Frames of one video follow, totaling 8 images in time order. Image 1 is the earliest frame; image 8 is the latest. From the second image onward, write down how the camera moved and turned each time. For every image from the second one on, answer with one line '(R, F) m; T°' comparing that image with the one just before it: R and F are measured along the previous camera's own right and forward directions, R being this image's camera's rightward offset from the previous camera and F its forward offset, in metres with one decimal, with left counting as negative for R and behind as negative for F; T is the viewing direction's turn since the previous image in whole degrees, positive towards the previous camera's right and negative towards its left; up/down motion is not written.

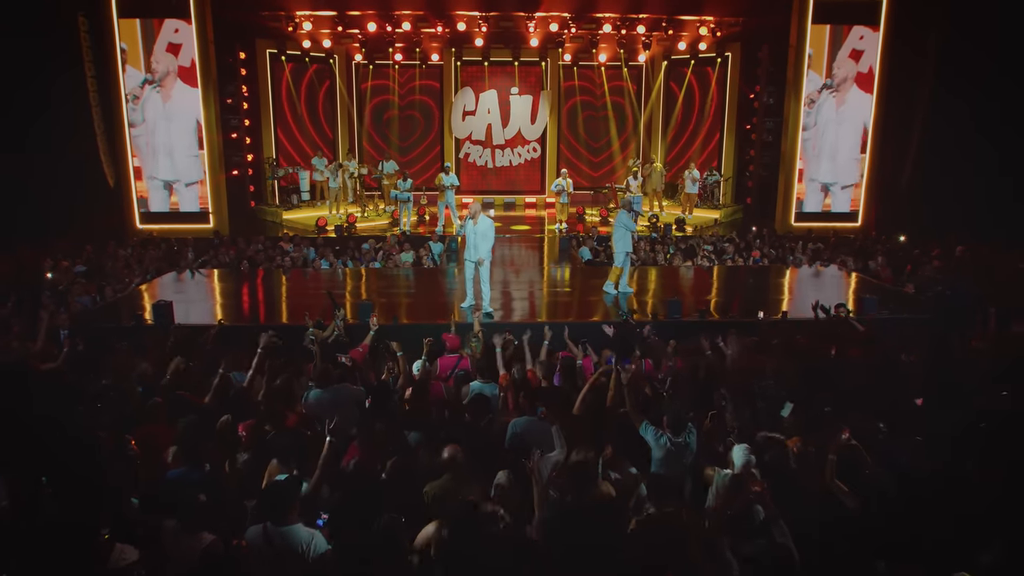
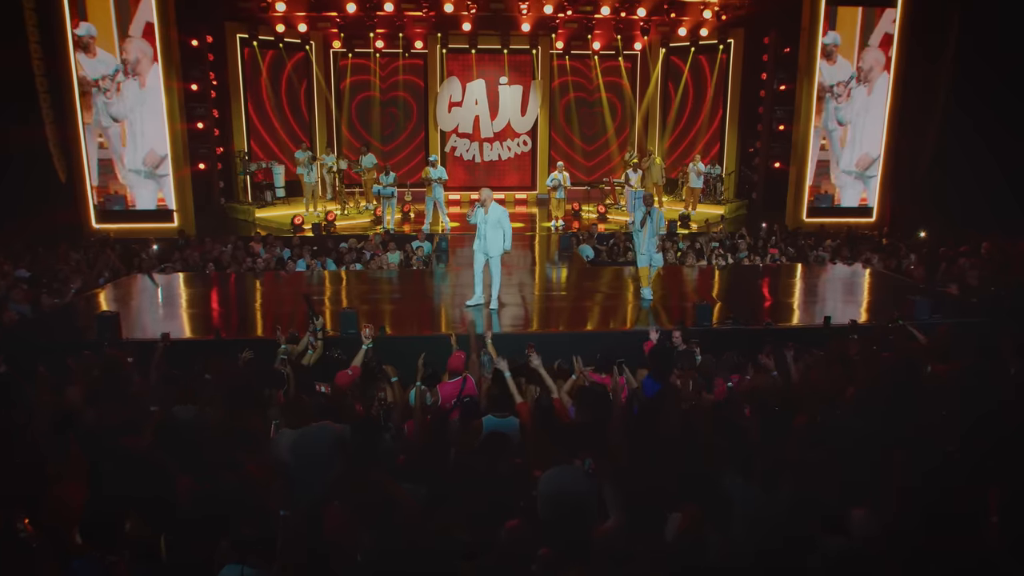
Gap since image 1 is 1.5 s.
(-0.3, +1.3) m; +2°
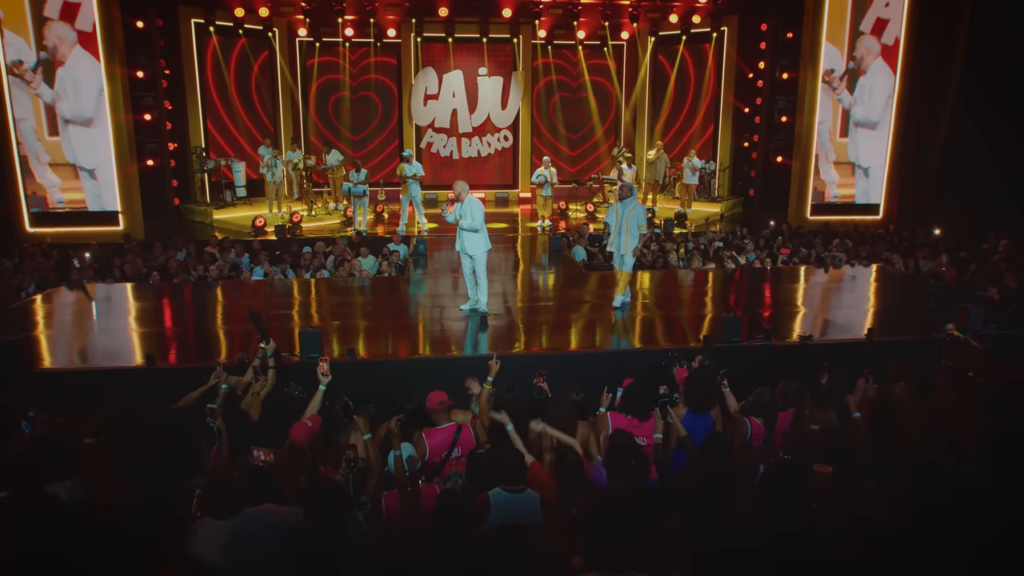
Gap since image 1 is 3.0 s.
(-0.2, +1.3) m; +2°
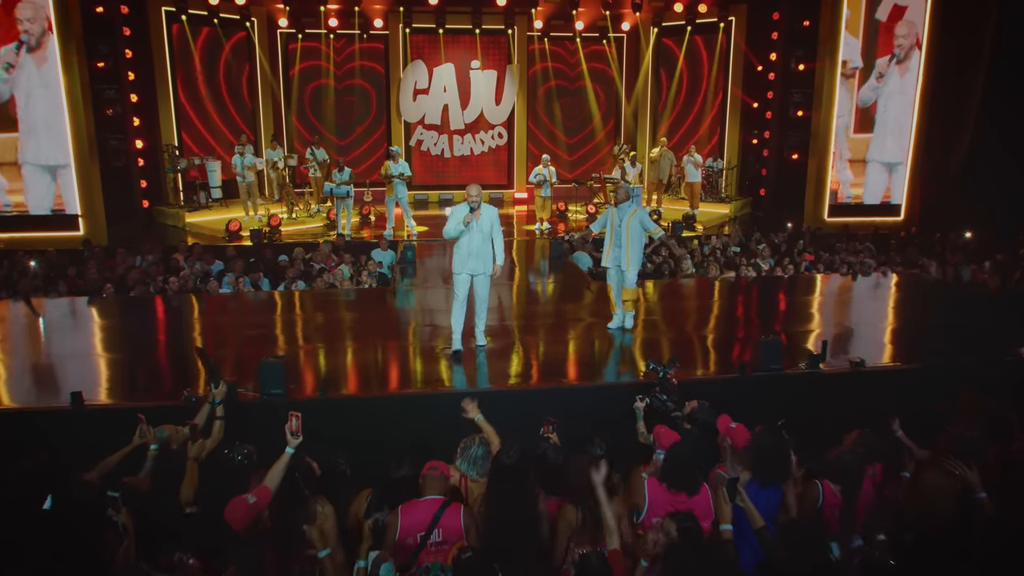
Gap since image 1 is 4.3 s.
(-0.1, +1.1) m; +1°
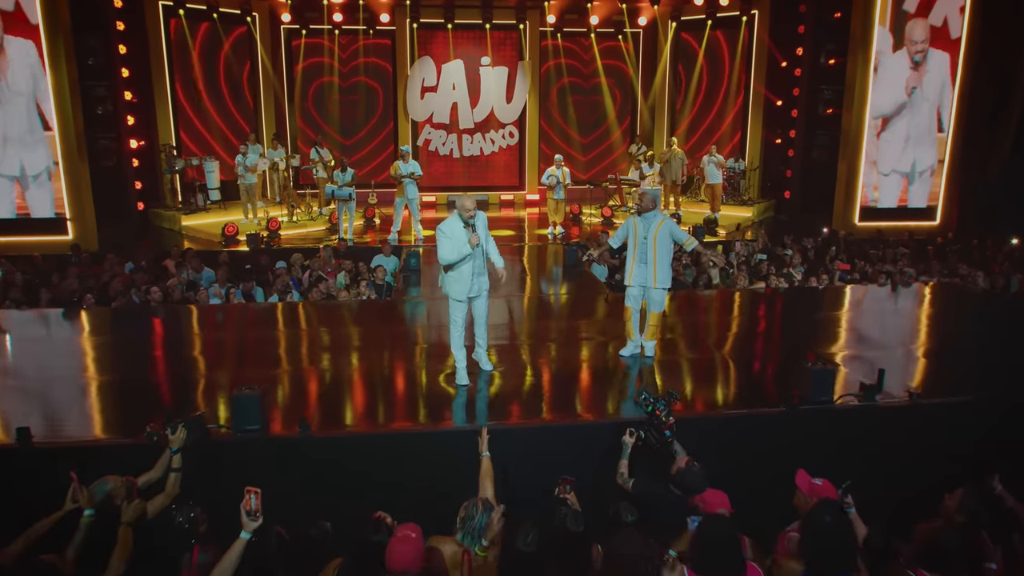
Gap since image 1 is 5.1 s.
(0.0, +0.7) m; -1°
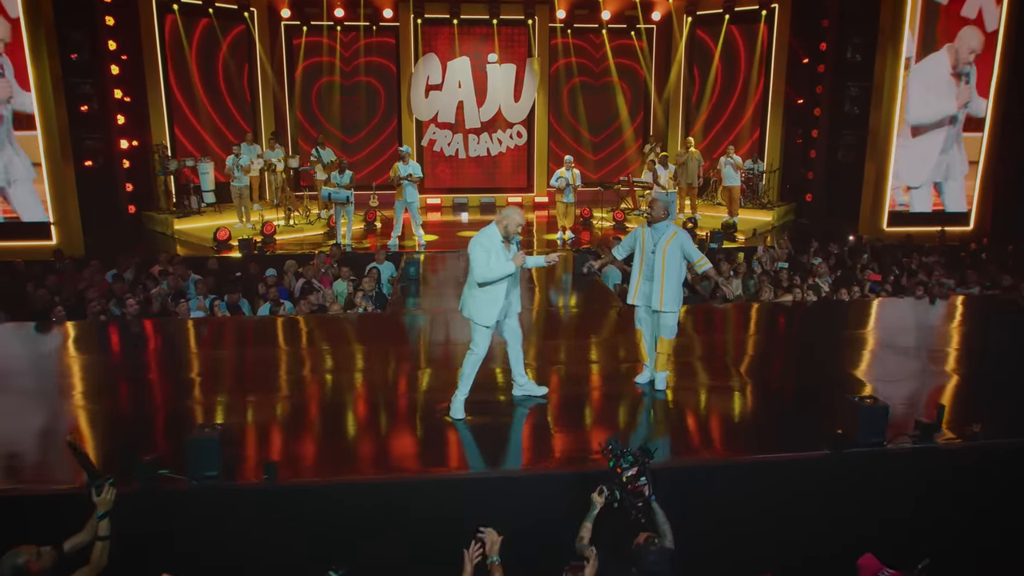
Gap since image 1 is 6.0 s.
(+0.1, +0.7) m; -1°
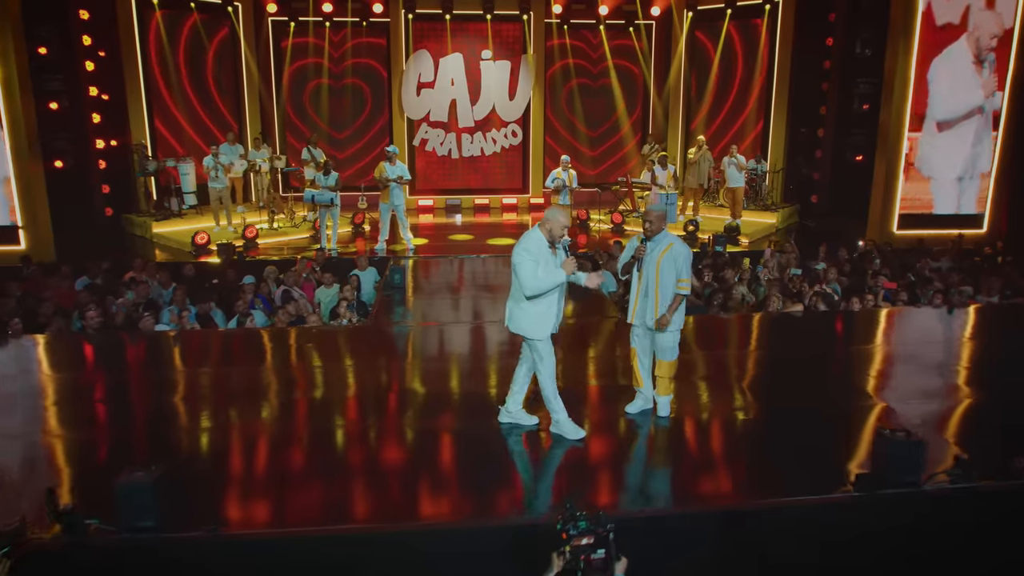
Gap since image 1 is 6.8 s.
(+0.1, +0.5) m; 0°
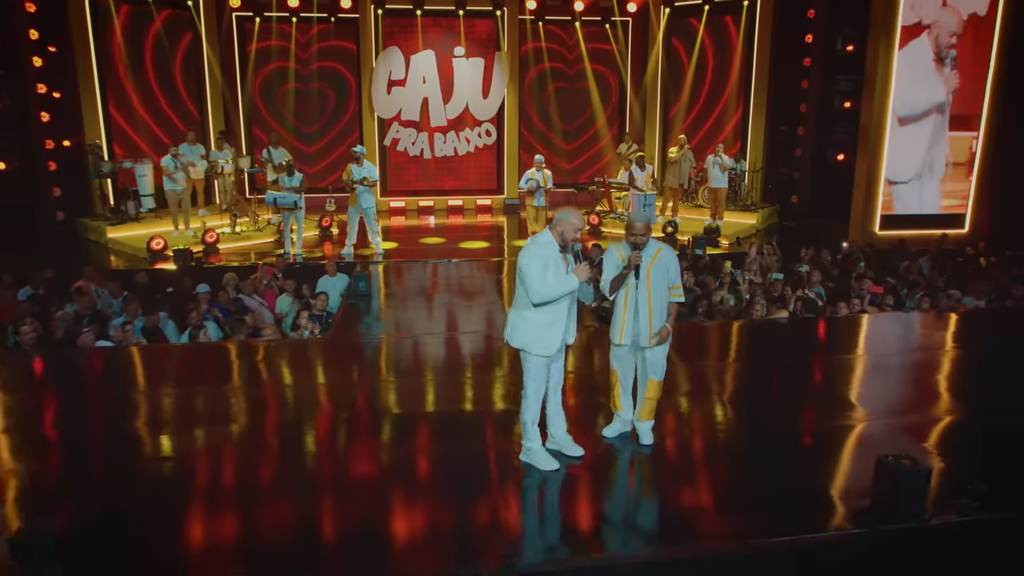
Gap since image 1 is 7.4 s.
(+0.1, +0.4) m; +2°
